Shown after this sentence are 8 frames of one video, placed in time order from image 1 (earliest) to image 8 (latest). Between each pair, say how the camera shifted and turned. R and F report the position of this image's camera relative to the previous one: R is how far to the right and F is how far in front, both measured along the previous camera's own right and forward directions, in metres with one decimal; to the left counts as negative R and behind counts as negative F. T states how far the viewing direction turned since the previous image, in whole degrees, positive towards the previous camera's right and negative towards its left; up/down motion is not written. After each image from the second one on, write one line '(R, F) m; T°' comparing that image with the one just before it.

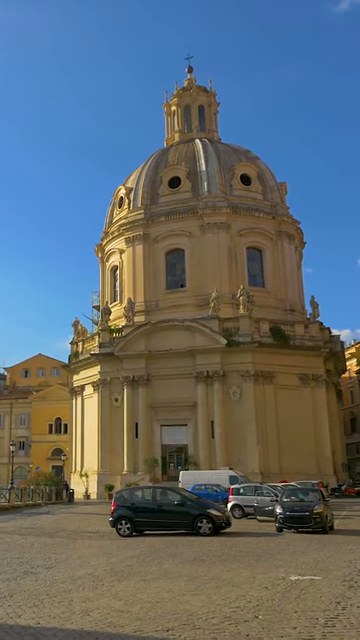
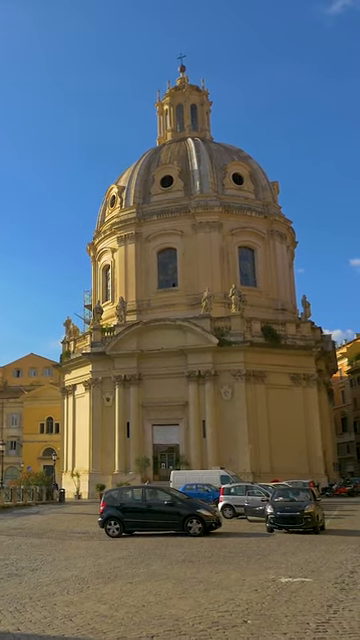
(0.0, +0.1) m; +1°
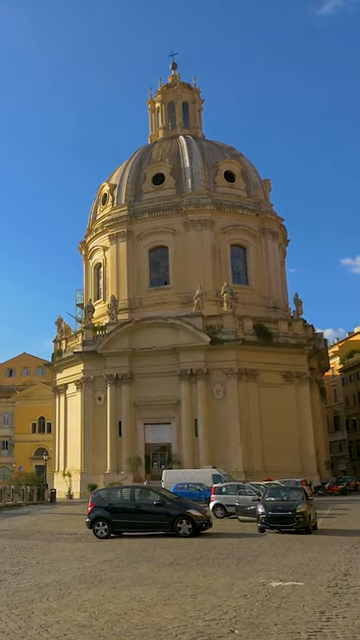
(+0.1, +0.3) m; +1°
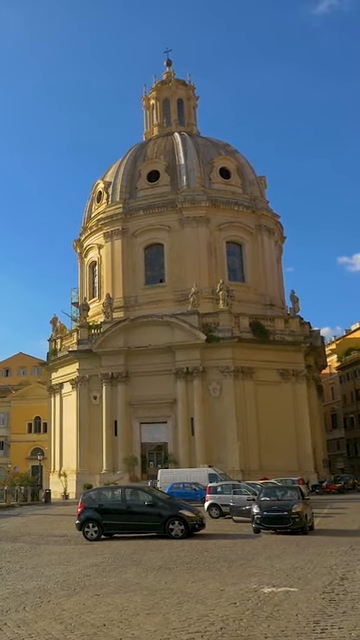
(+0.1, +0.4) m; 0°
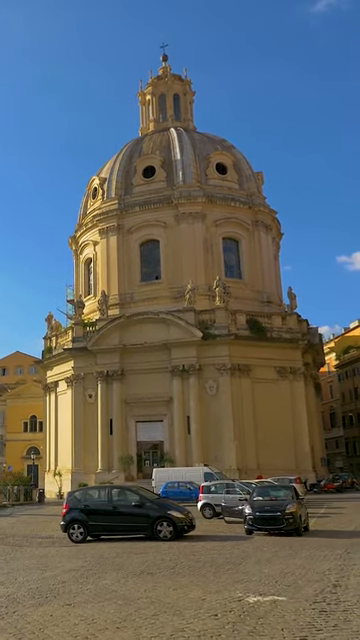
(+0.2, +0.5) m; 0°
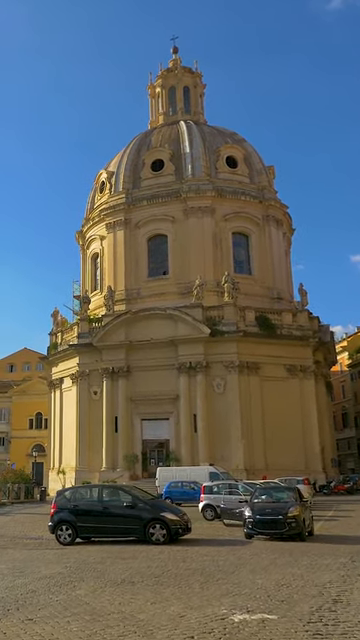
(+0.3, +0.9) m; -1°
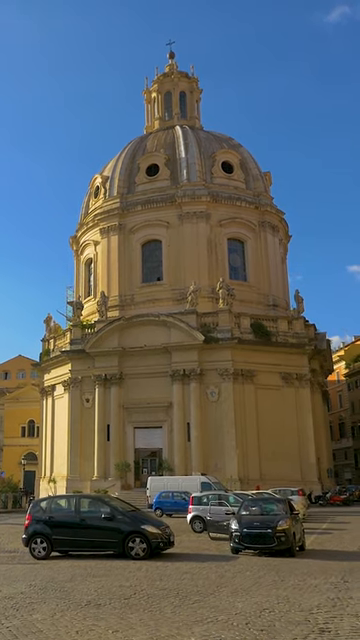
(+0.2, +0.7) m; 0°
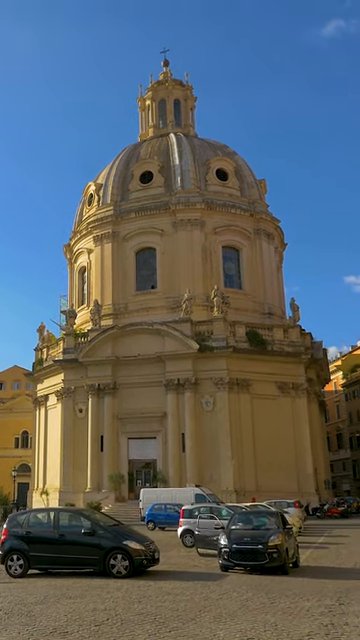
(+0.2, +0.6) m; 0°
